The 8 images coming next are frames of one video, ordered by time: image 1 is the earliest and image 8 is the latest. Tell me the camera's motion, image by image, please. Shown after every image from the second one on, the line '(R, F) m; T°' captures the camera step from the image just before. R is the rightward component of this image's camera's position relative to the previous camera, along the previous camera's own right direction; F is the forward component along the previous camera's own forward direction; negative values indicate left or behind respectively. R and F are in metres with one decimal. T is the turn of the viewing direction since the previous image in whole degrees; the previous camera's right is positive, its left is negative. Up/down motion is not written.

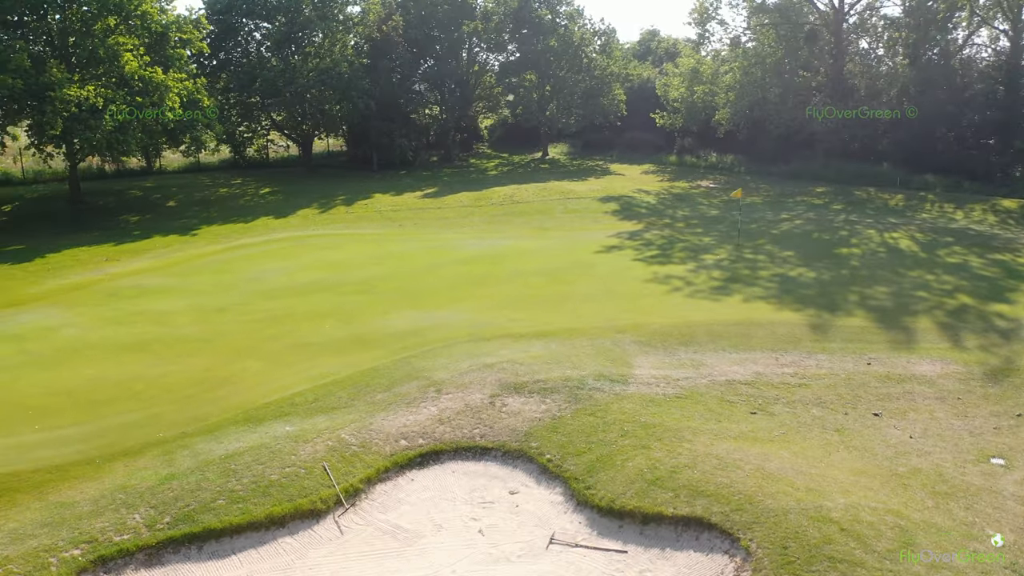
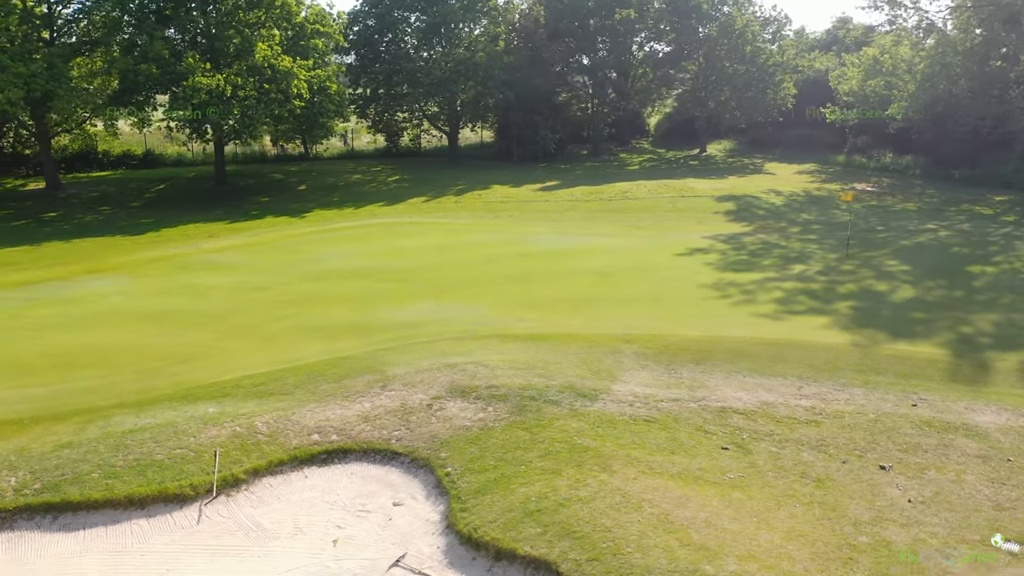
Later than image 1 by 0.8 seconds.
(+2.8, +1.2) m; -15°
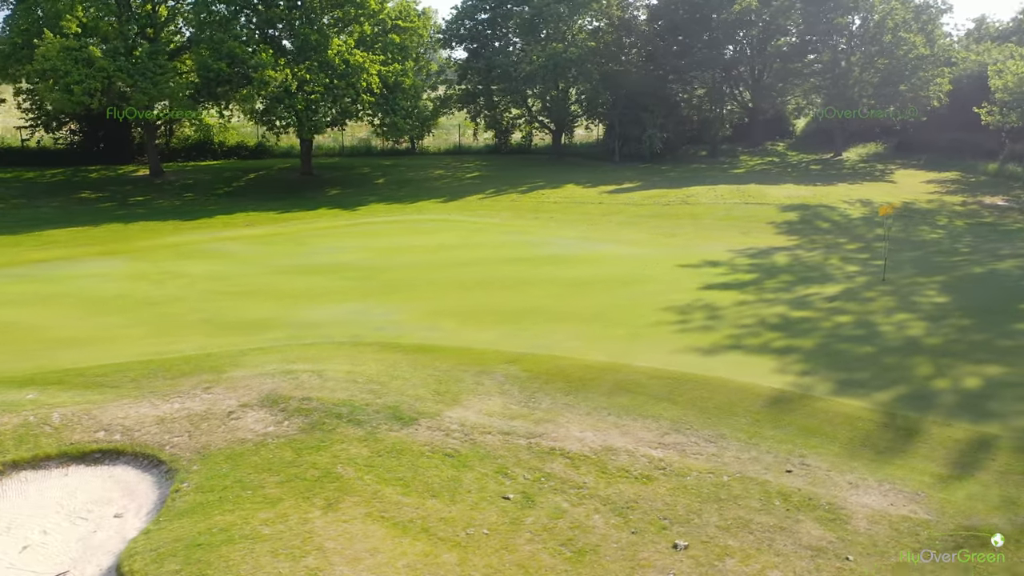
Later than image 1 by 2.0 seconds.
(+3.8, +1.4) m; -14°
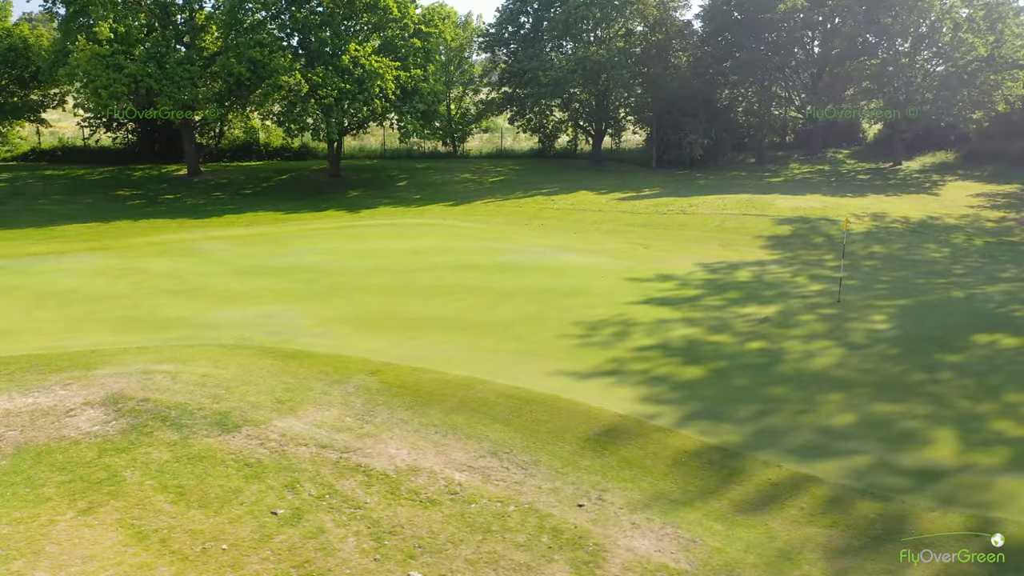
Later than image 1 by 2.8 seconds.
(+2.8, +0.5) m; -8°
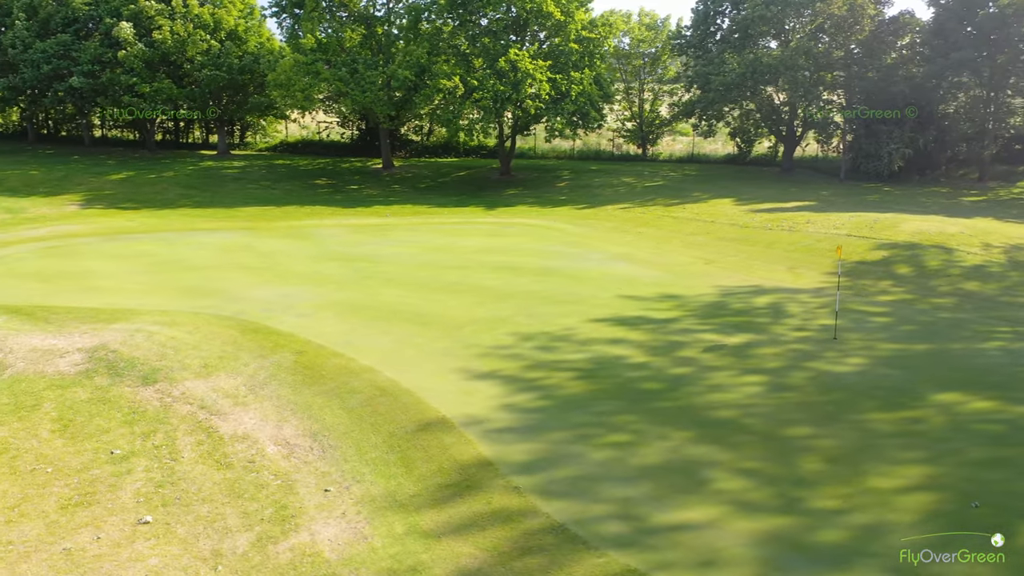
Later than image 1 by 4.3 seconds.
(+4.7, +0.5) m; -21°
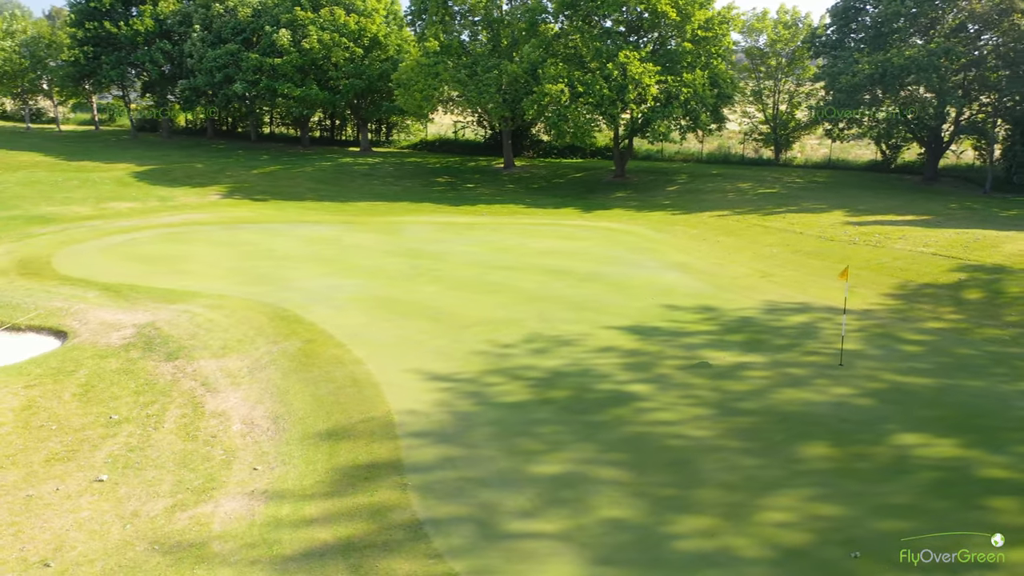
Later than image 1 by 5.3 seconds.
(+2.5, +0.1) m; -13°
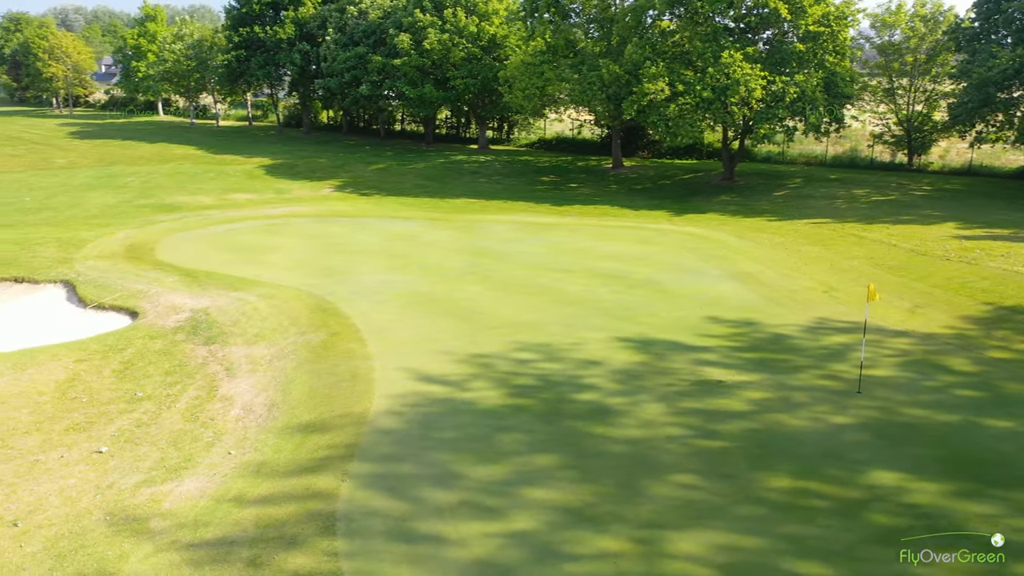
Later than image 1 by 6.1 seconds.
(+1.9, +0.3) m; -11°
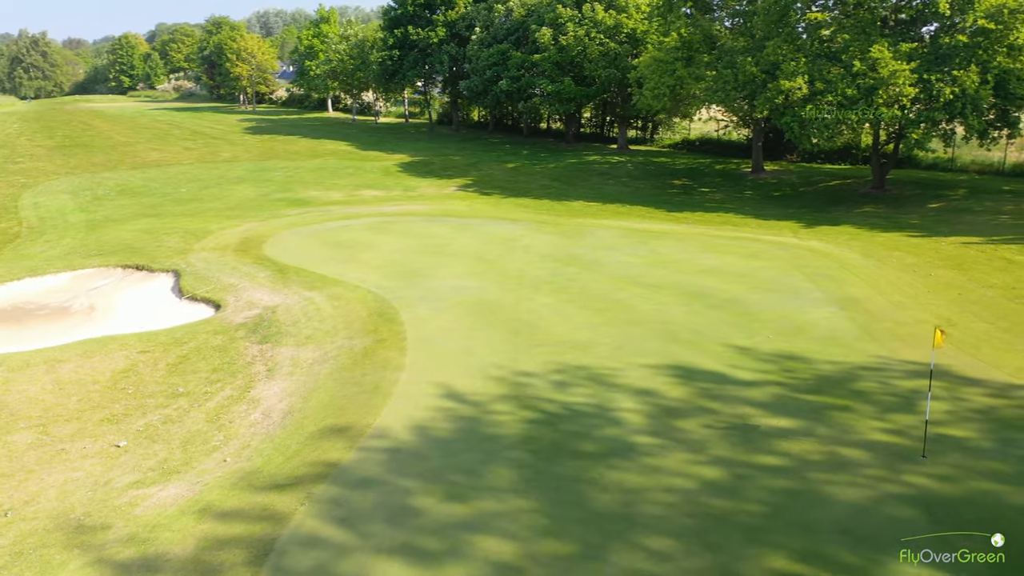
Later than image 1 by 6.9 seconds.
(+1.6, +0.9) m; -12°
